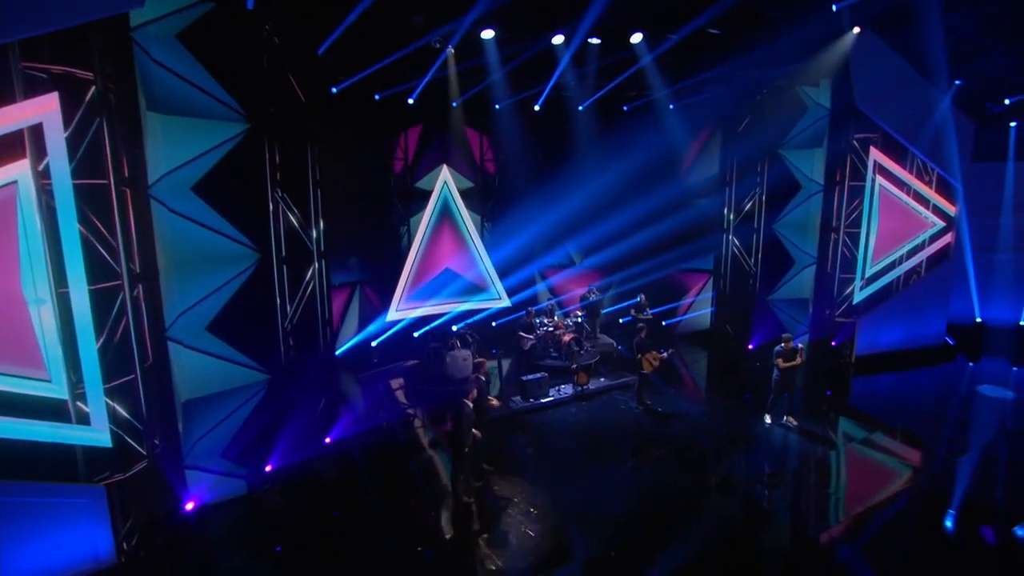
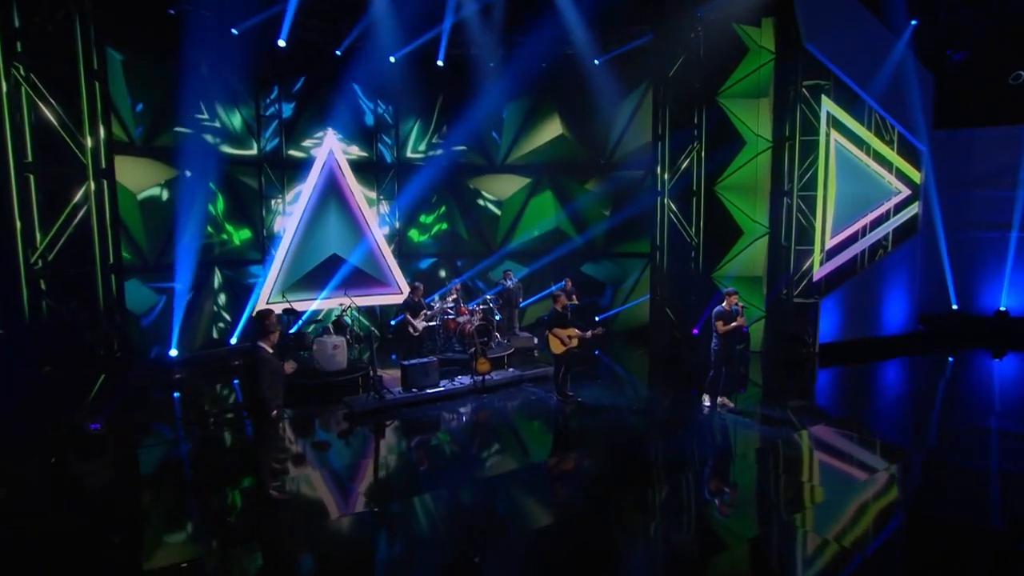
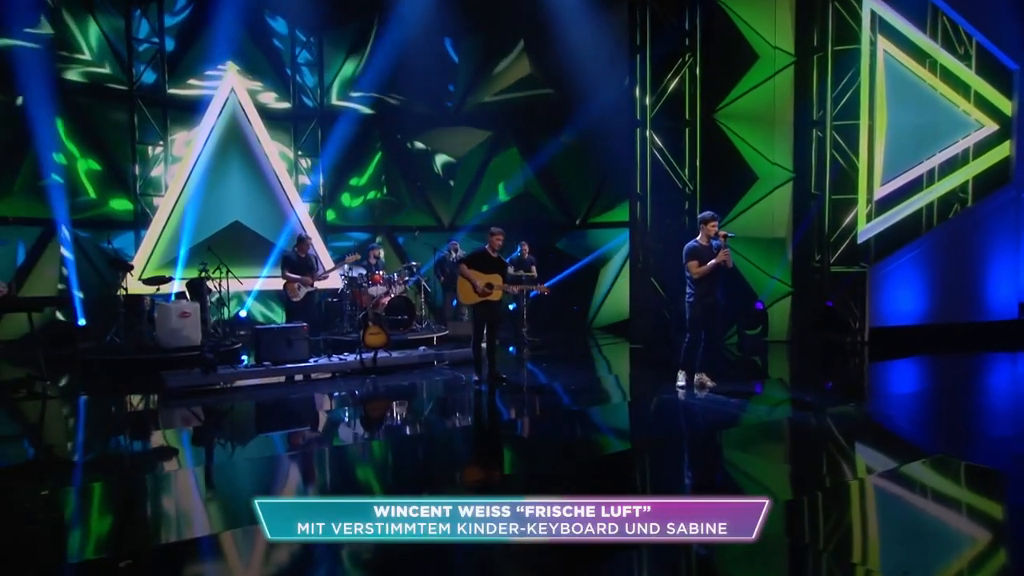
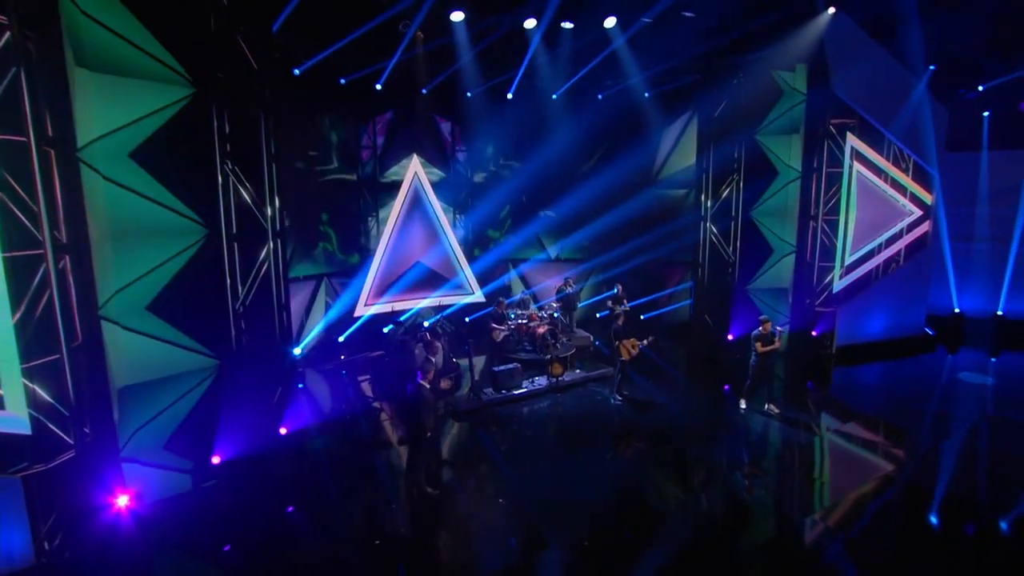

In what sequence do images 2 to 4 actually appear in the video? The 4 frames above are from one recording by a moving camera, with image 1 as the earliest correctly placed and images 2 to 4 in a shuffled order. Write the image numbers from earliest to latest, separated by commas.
4, 2, 3
